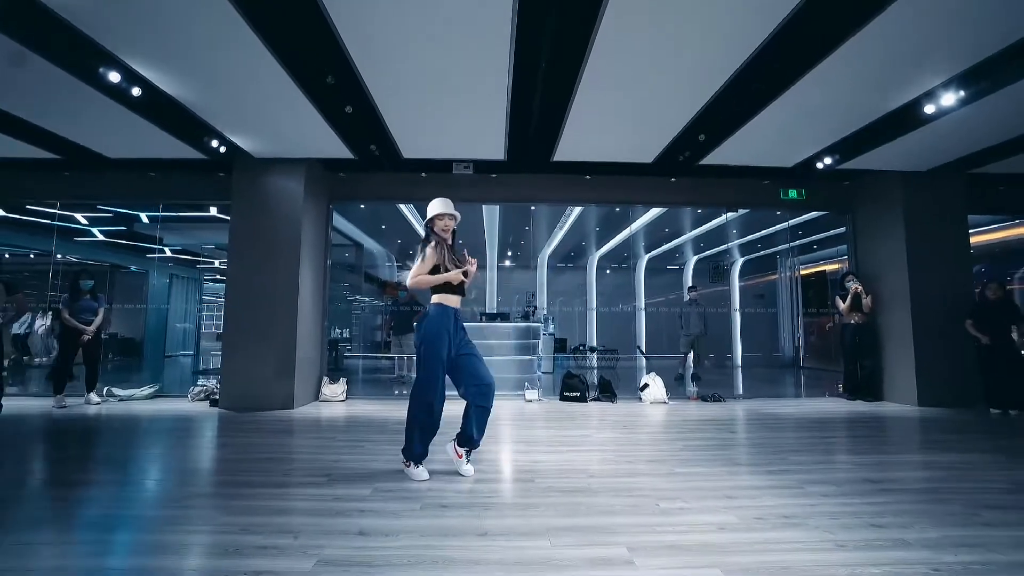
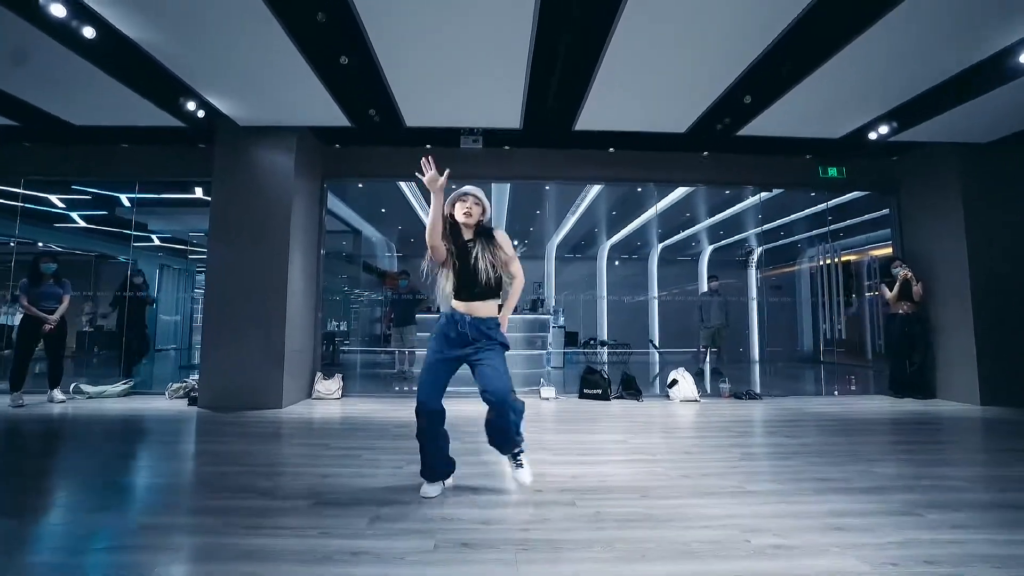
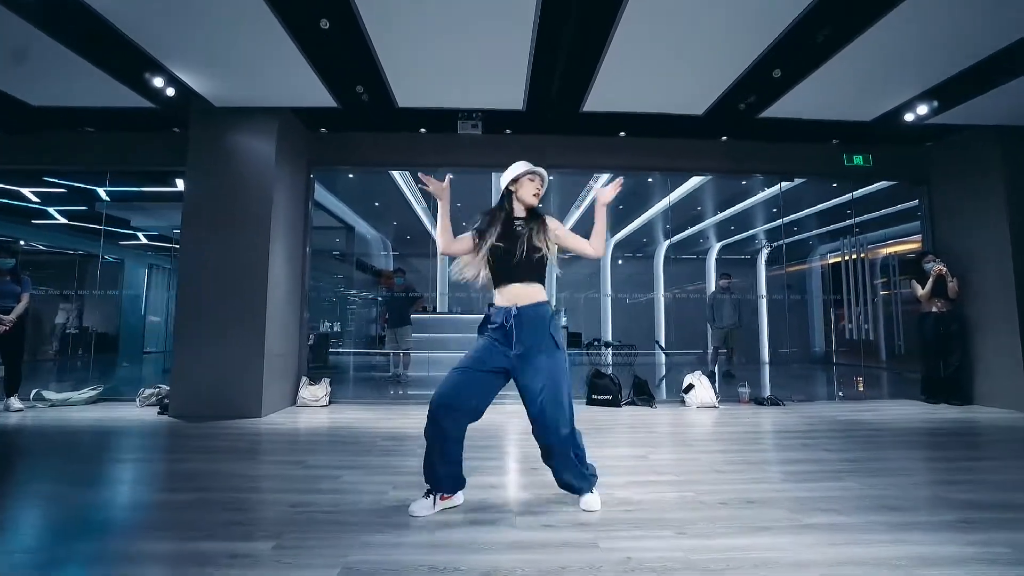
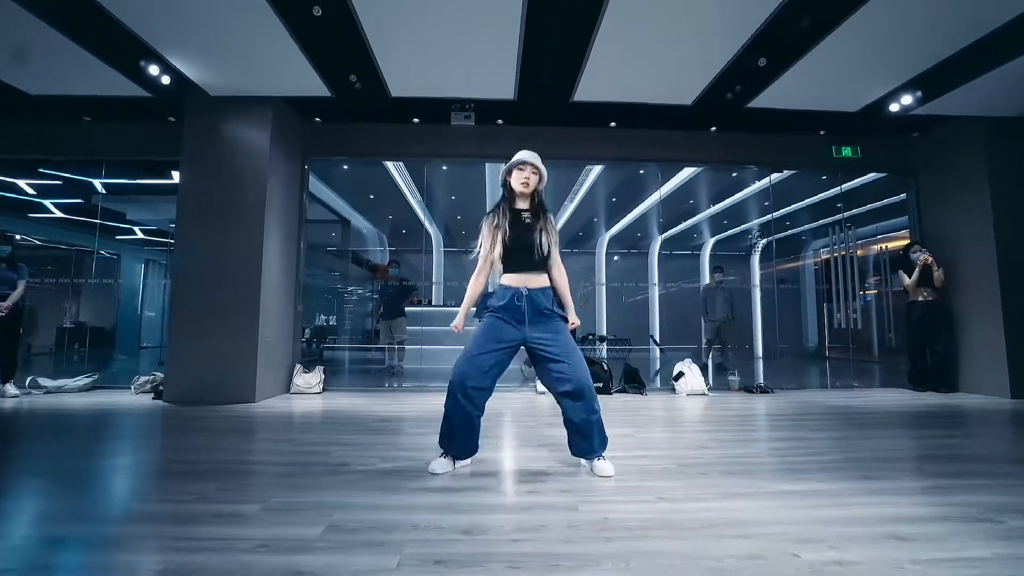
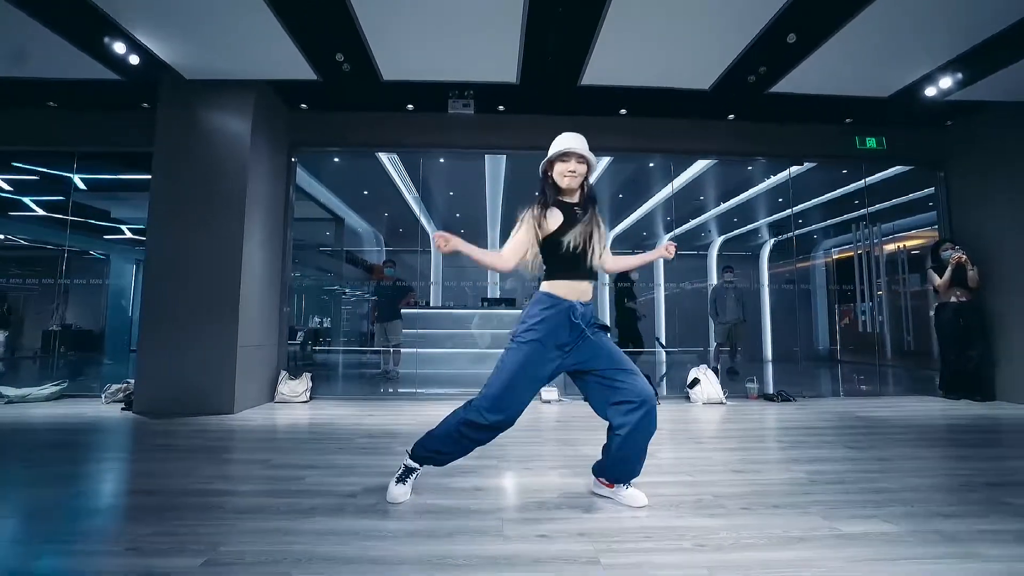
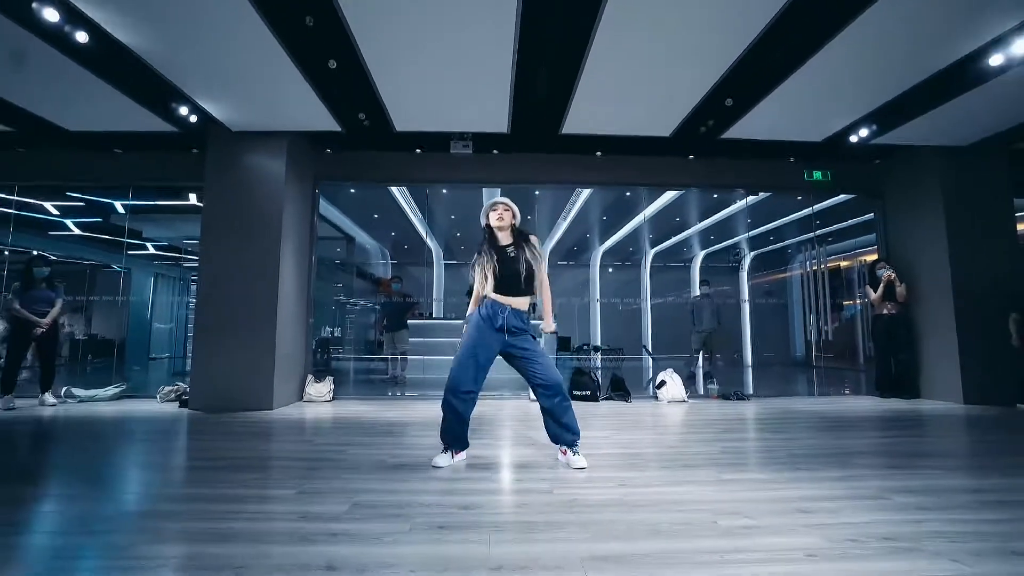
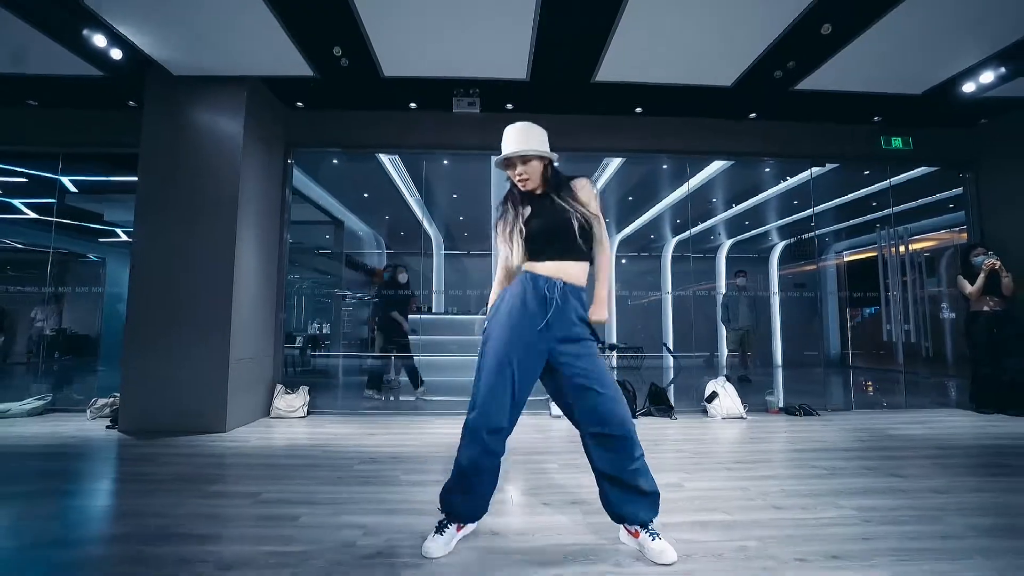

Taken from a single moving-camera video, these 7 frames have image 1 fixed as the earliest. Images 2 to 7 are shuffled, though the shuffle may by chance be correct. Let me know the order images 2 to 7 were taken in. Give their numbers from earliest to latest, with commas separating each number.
2, 3, 7, 6, 4, 5
